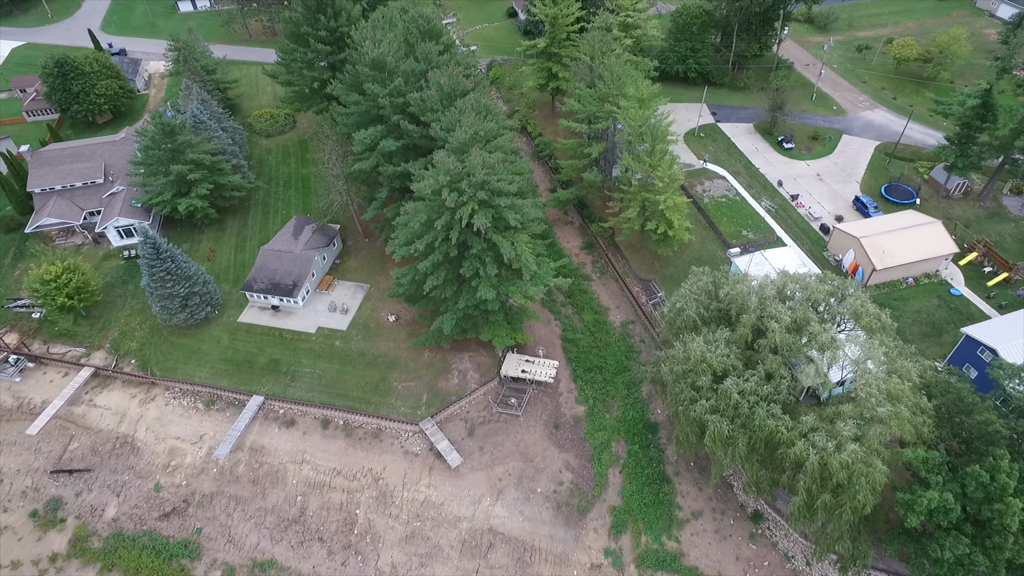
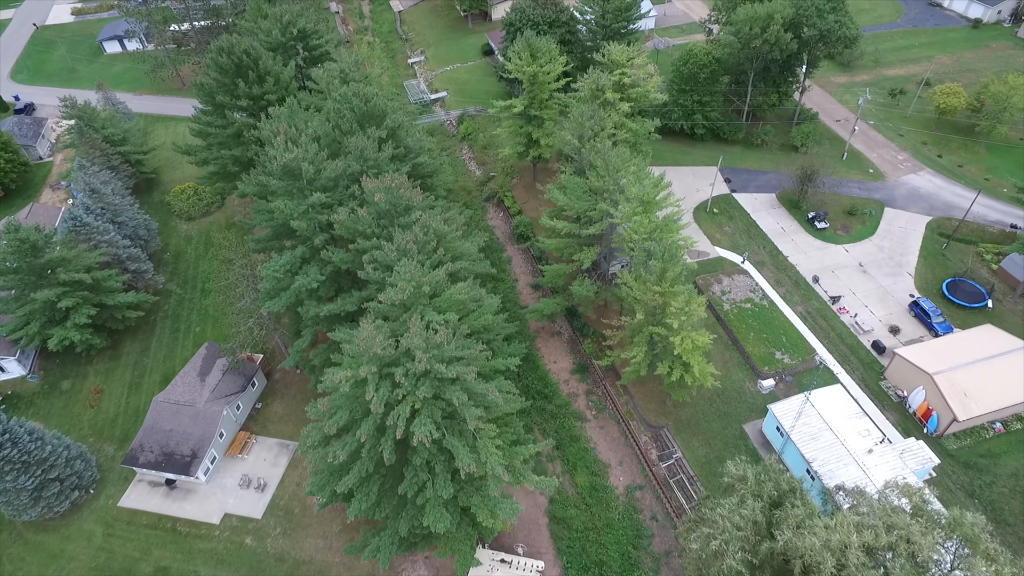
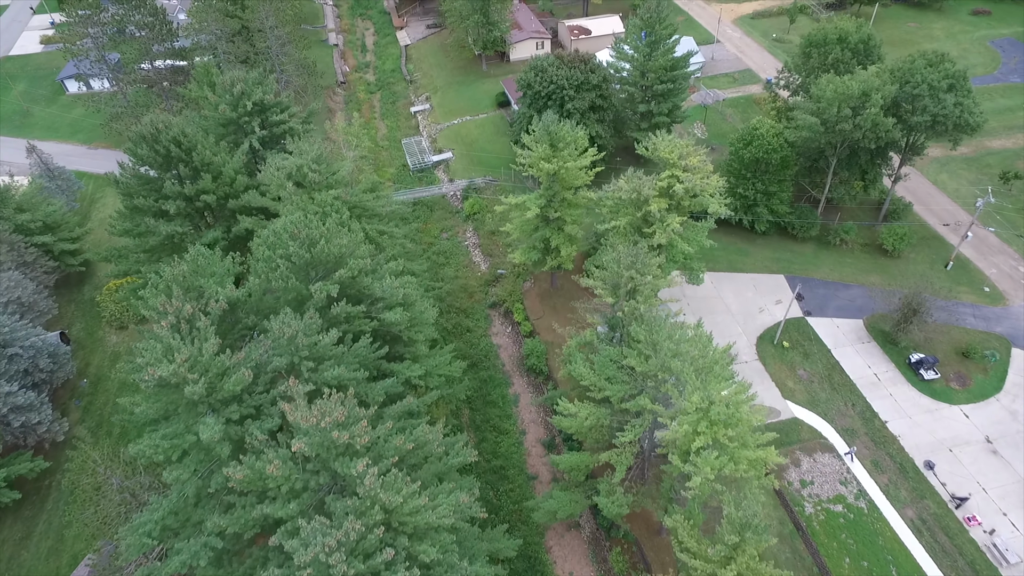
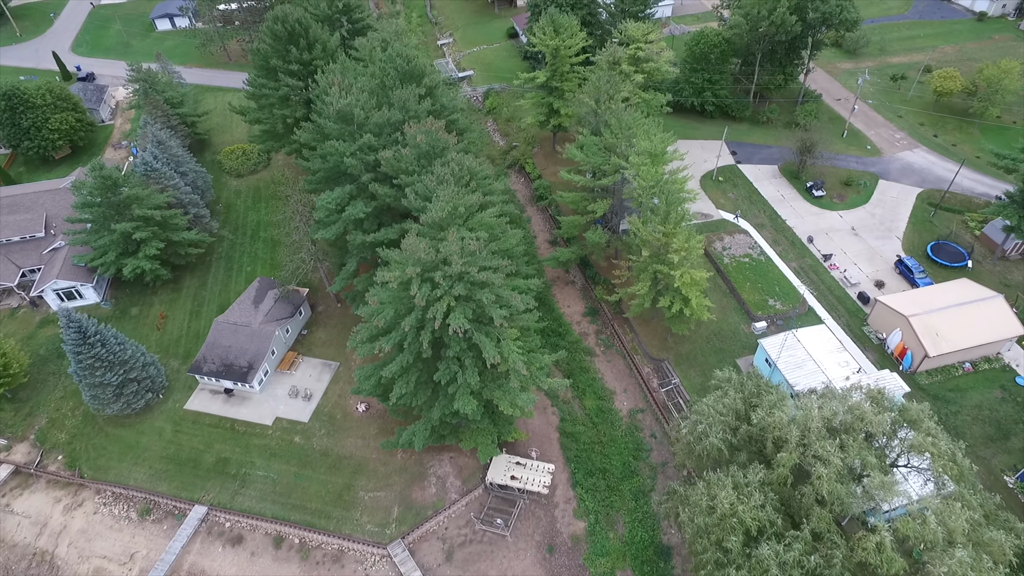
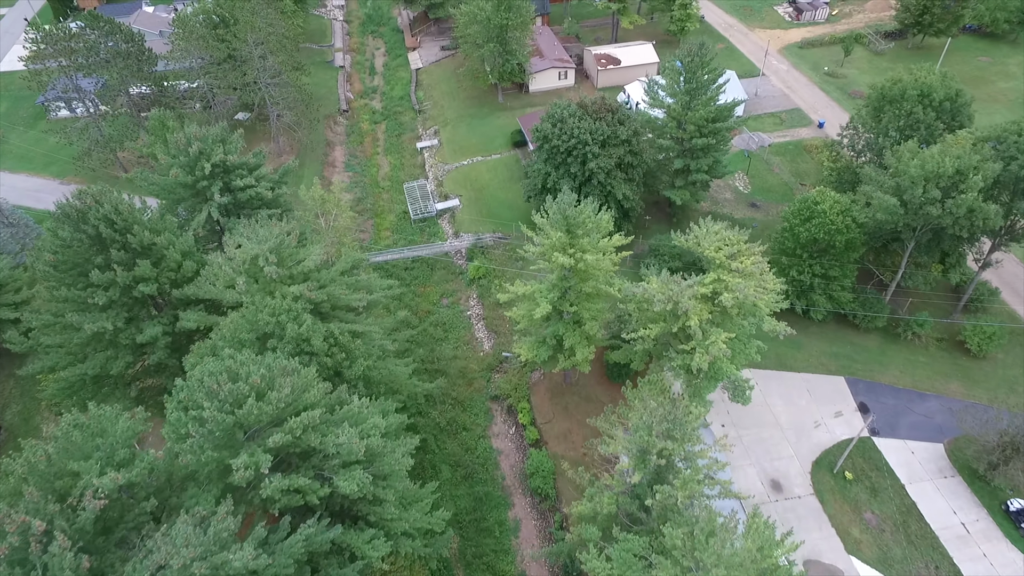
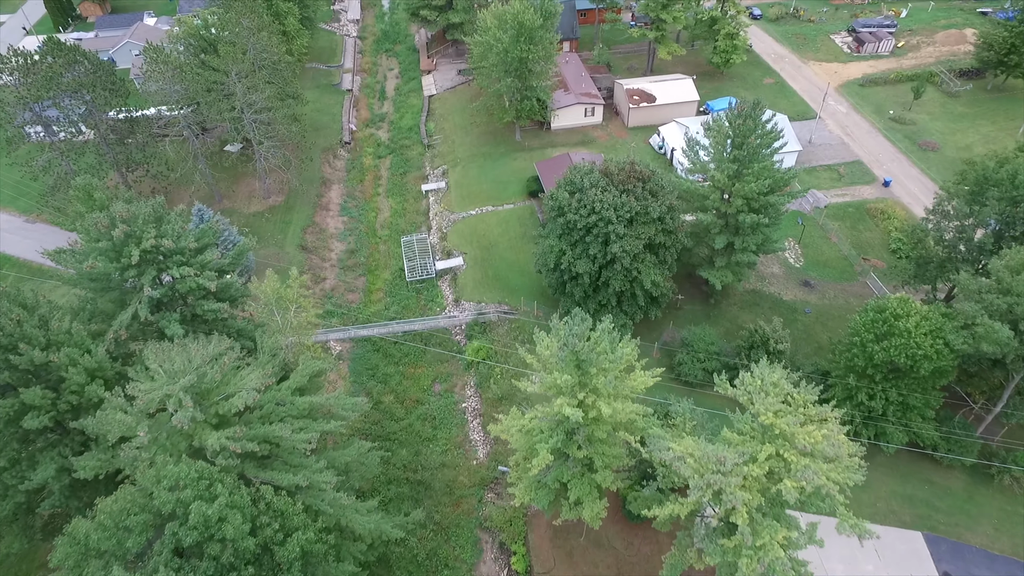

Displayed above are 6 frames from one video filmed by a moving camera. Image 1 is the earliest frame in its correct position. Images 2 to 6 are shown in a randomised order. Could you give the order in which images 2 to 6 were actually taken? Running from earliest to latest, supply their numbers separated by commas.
4, 2, 3, 5, 6
